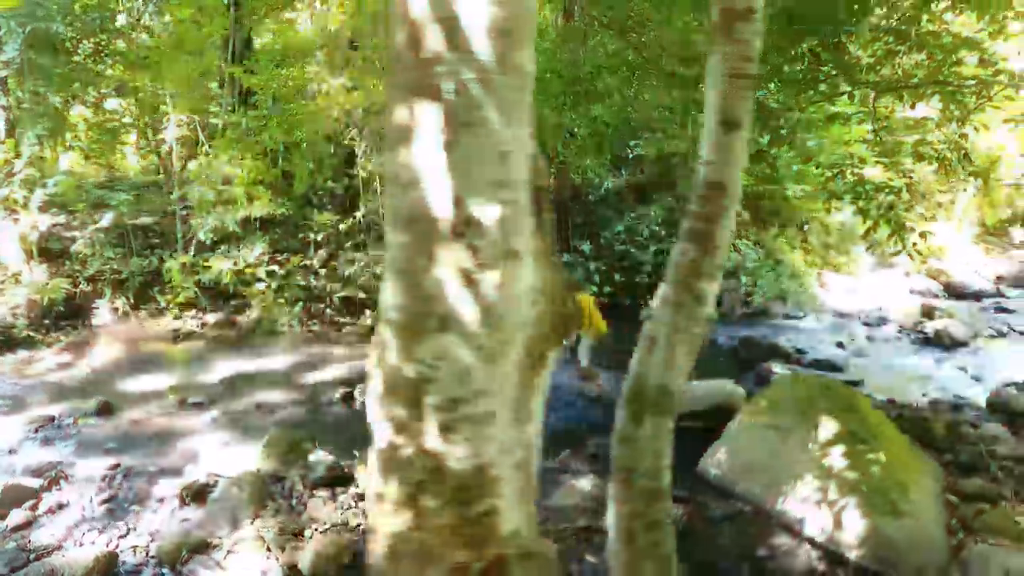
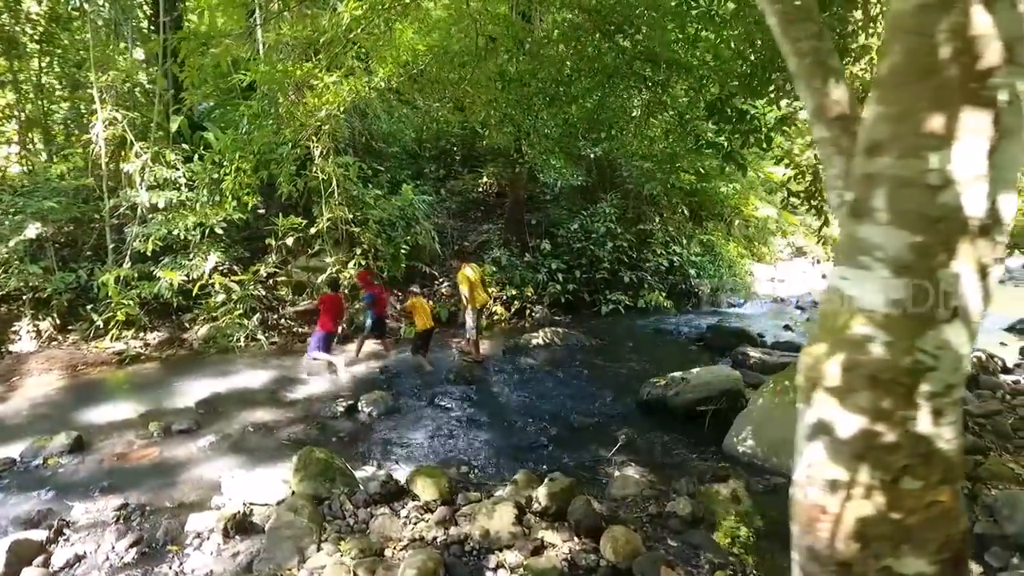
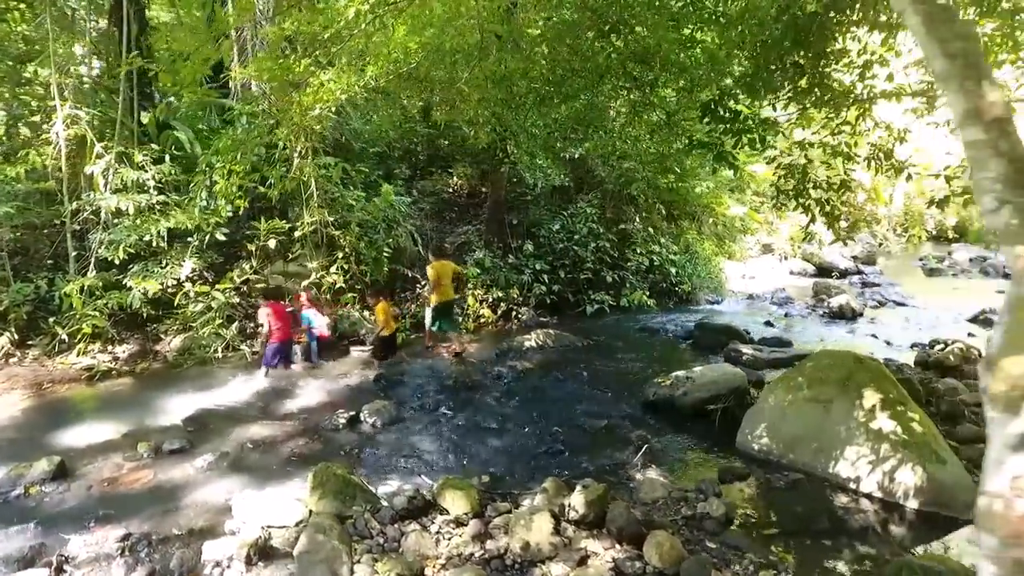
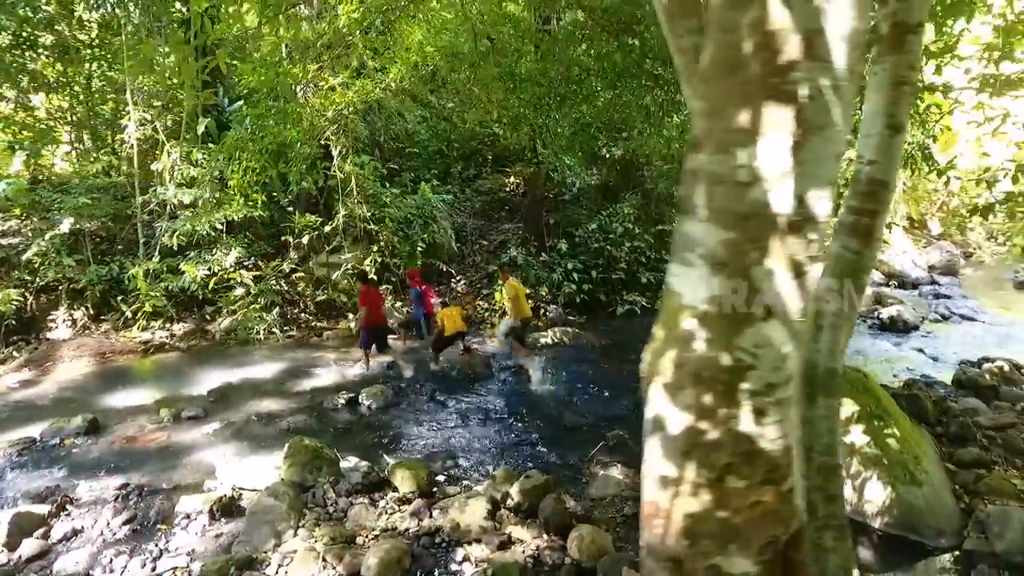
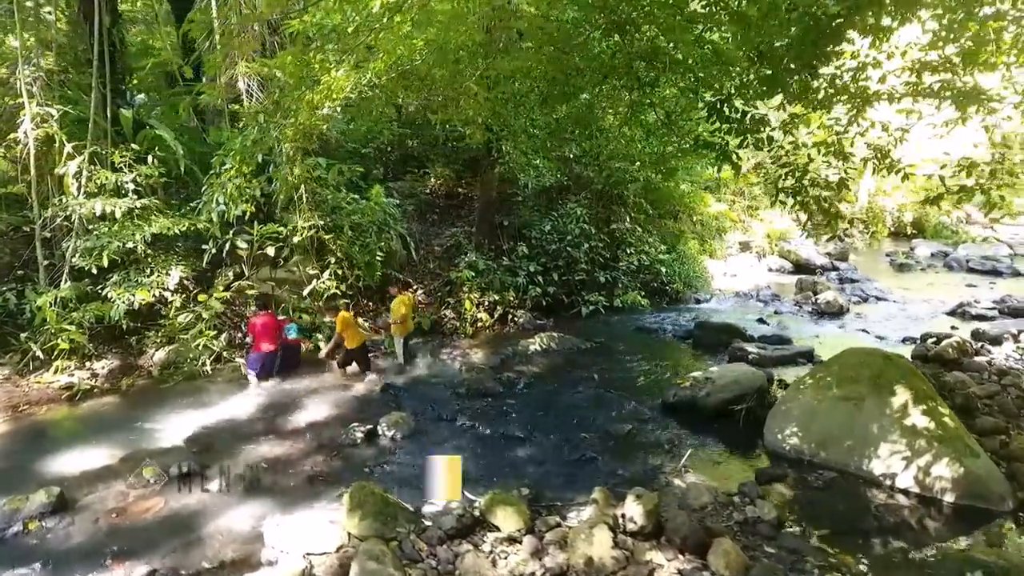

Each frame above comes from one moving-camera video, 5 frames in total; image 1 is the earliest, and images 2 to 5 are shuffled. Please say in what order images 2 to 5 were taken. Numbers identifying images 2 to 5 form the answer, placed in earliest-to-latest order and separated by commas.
4, 2, 3, 5
